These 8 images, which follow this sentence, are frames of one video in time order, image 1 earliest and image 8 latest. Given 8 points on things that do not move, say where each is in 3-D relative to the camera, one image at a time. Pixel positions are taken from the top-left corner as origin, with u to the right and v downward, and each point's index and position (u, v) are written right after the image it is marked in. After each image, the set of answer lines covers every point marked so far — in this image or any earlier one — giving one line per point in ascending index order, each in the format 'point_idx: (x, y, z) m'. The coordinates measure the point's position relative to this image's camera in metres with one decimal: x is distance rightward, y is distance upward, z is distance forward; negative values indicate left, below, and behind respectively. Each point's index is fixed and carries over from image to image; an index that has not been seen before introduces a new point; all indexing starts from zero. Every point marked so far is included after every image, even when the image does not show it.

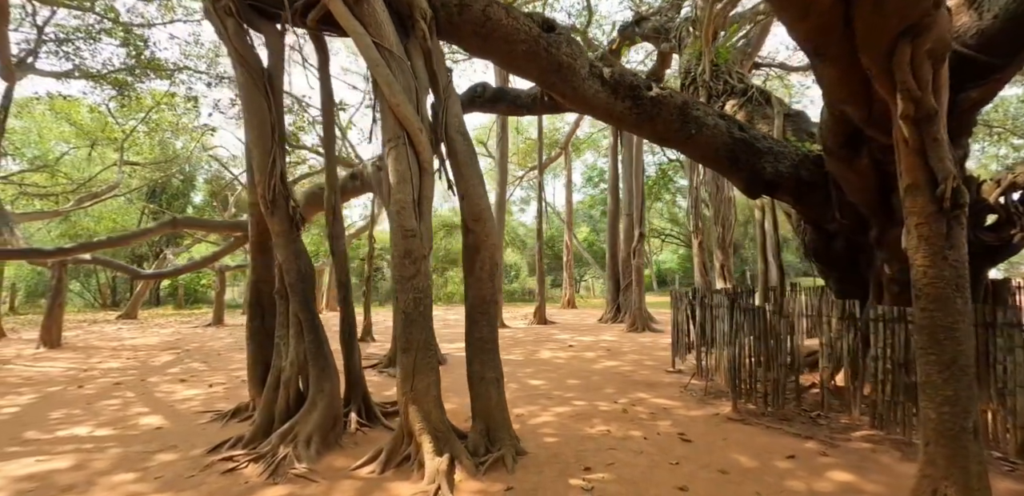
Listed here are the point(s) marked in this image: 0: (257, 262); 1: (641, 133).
0: (-2.5, -0.1, +4.8) m
1: (+1.3, +1.1, +5.0) m
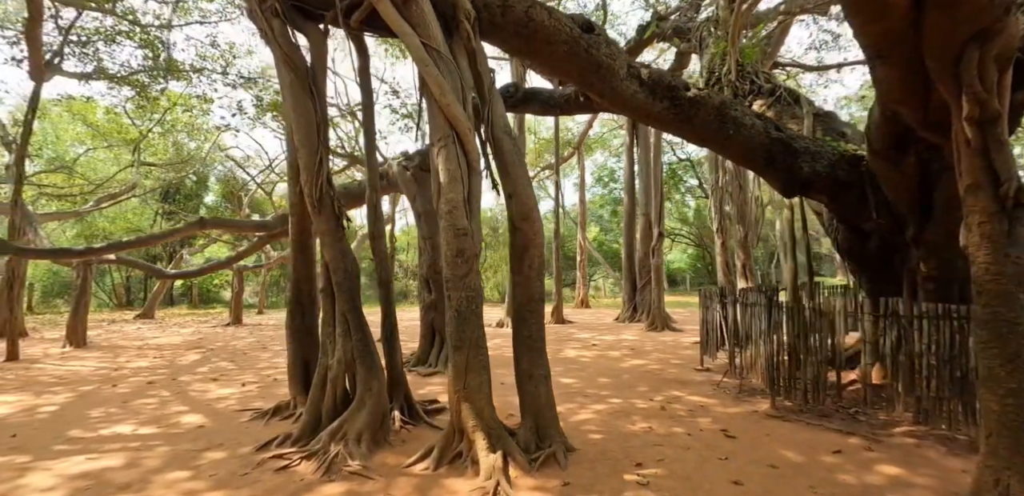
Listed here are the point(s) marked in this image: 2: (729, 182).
0: (-2.1, -0.1, +4.9) m
1: (+1.7, +1.1, +5.0) m
2: (+3.3, +1.0, +7.6) m
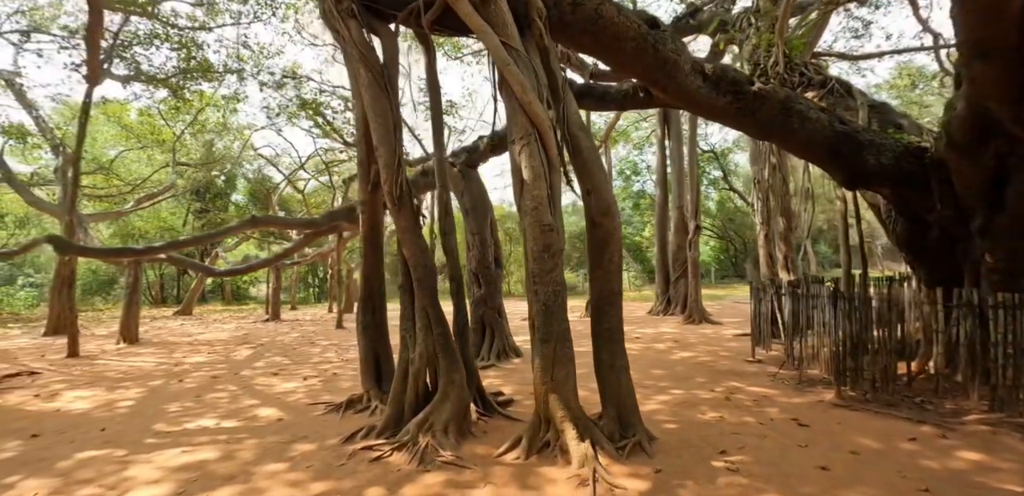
0: (-1.4, -0.1, +5.0) m
1: (+2.3, +1.2, +5.1) m
2: (+4.0, +1.1, +7.6) m
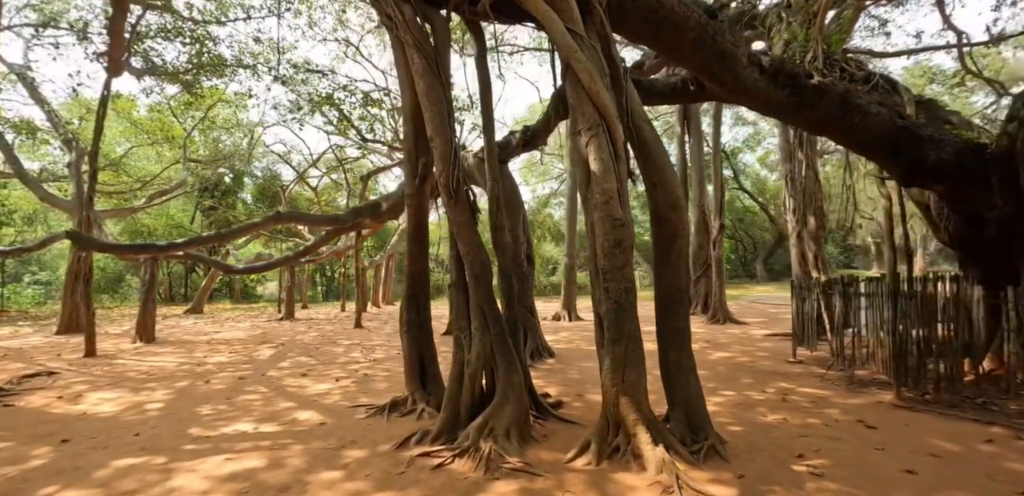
0: (-0.9, -0.1, +4.8) m
1: (+2.8, +1.2, +4.9) m
2: (+4.4, +1.2, +7.5) m
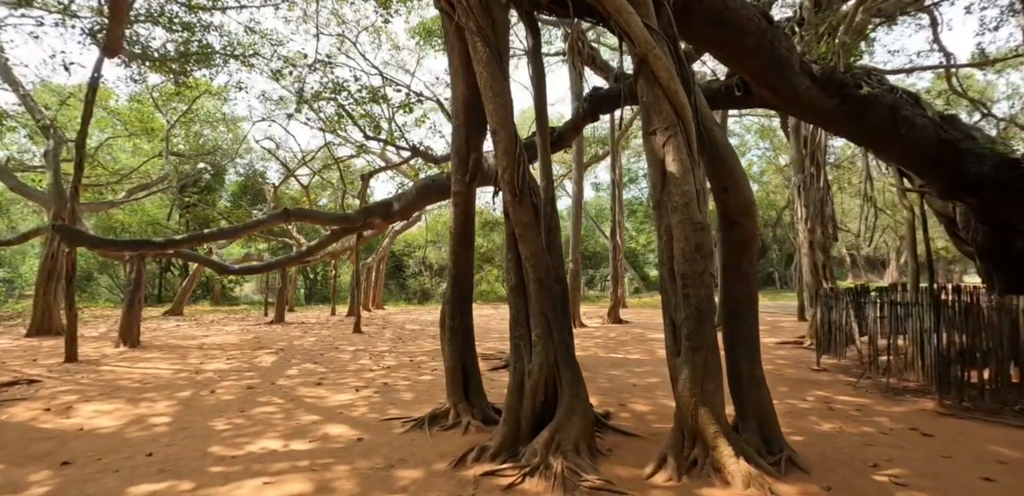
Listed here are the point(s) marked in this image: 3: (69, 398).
0: (-0.5, -0.1, +4.5) m
1: (+3.3, +1.2, +5.0) m
2: (+4.7, +1.0, +7.7) m
3: (-4.6, -1.5, +5.1) m
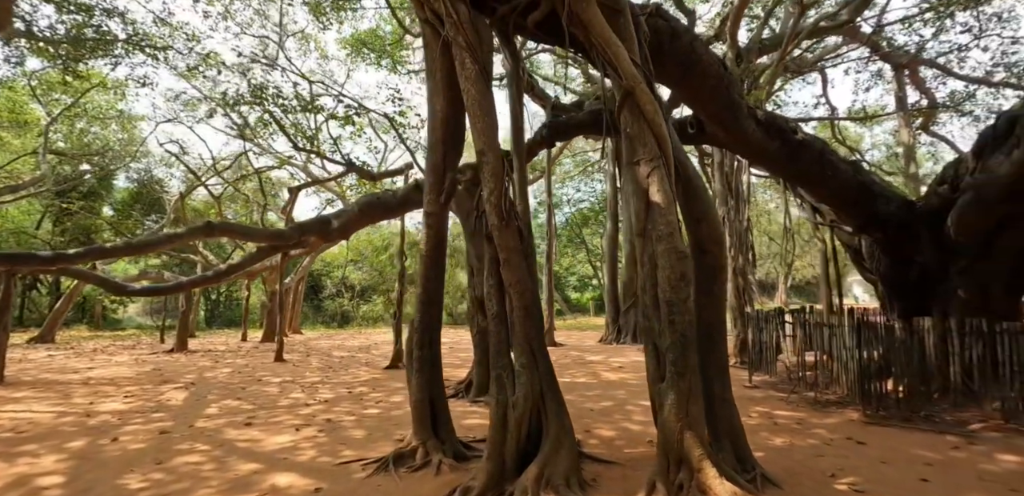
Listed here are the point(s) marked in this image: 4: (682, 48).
0: (-0.7, -0.3, +4.2) m
1: (+2.9, +0.9, +5.4) m
2: (+3.8, +0.6, +8.4) m
3: (-4.9, -1.7, +4.1) m
4: (+1.5, +1.8, +4.4) m
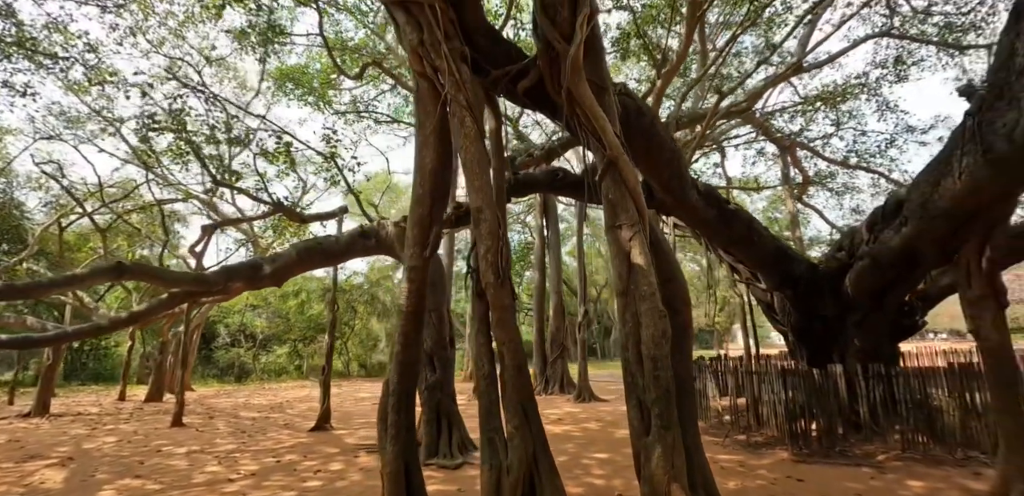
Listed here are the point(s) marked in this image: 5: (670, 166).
0: (-0.9, -0.7, +4.0) m
1: (+2.5, +0.2, +6.0) m
2: (+2.7, -0.4, +9.0) m
3: (-4.9, -1.9, +2.8) m
4: (+1.3, +1.2, +4.8) m
5: (+1.7, +0.9, +5.2) m
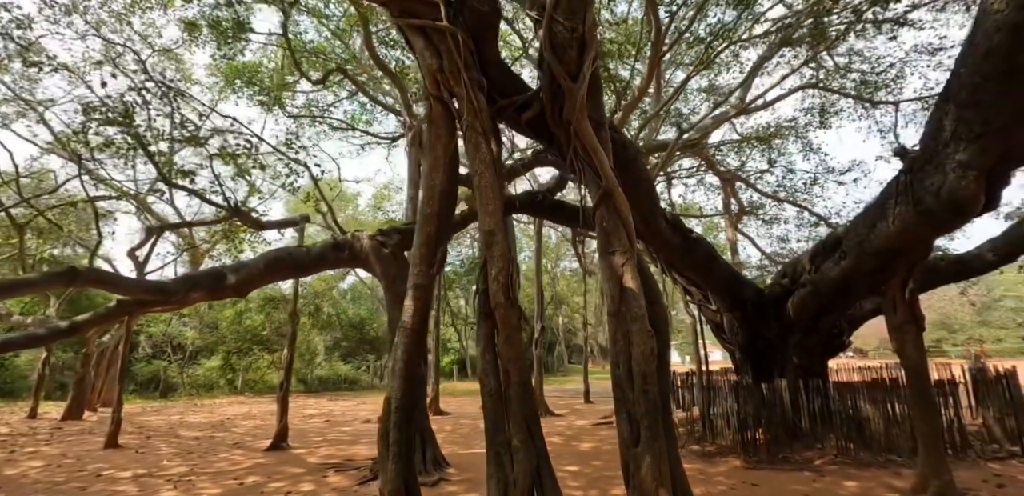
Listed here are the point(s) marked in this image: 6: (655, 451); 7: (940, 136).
0: (-0.8, -0.9, +4.0) m
1: (+2.2, -0.1, +6.5) m
2: (+2.0, -0.8, +9.5) m
3: (-4.7, -1.9, +2.2) m
4: (+1.2, +1.0, +5.1) m
5: (+1.5, +0.6, +5.6) m
6: (+1.2, -1.7, +3.9) m
7: (+3.9, +1.1, +4.6) m
